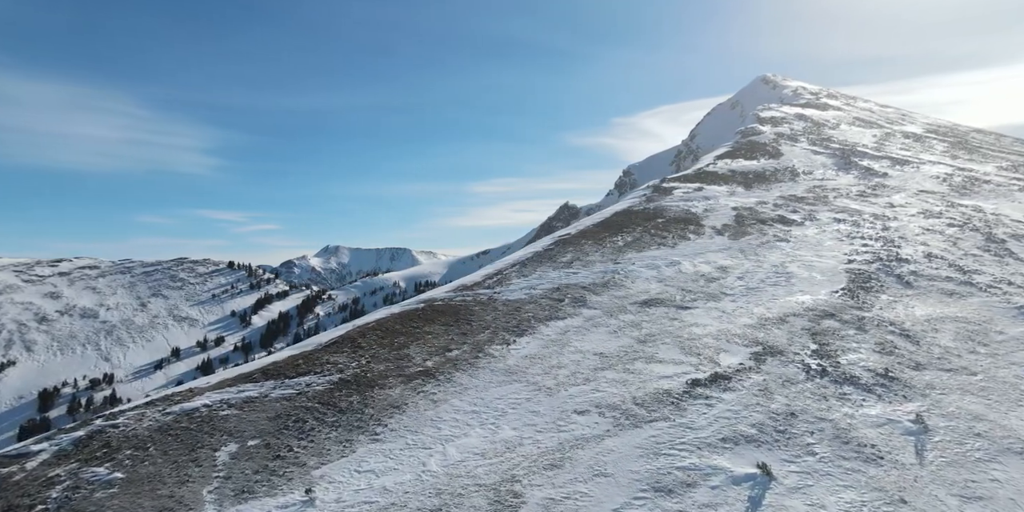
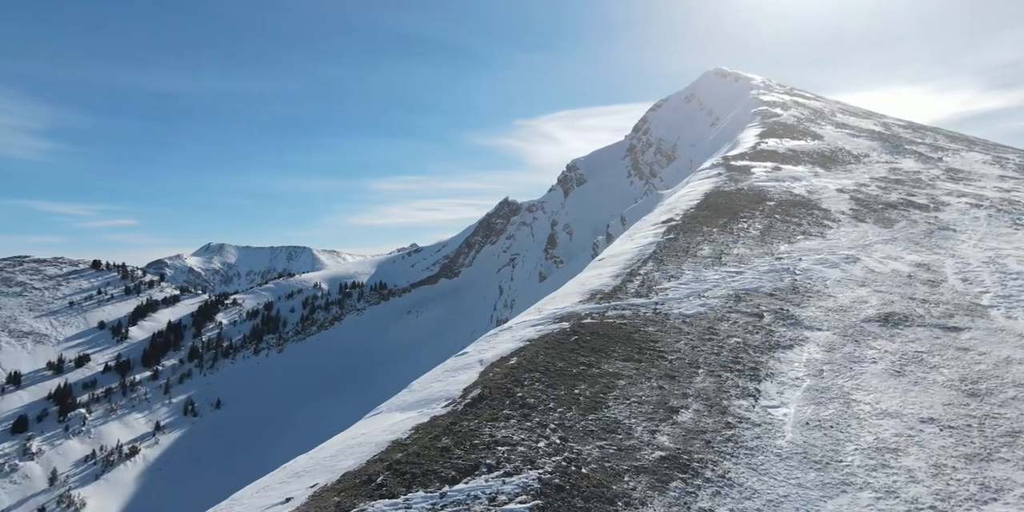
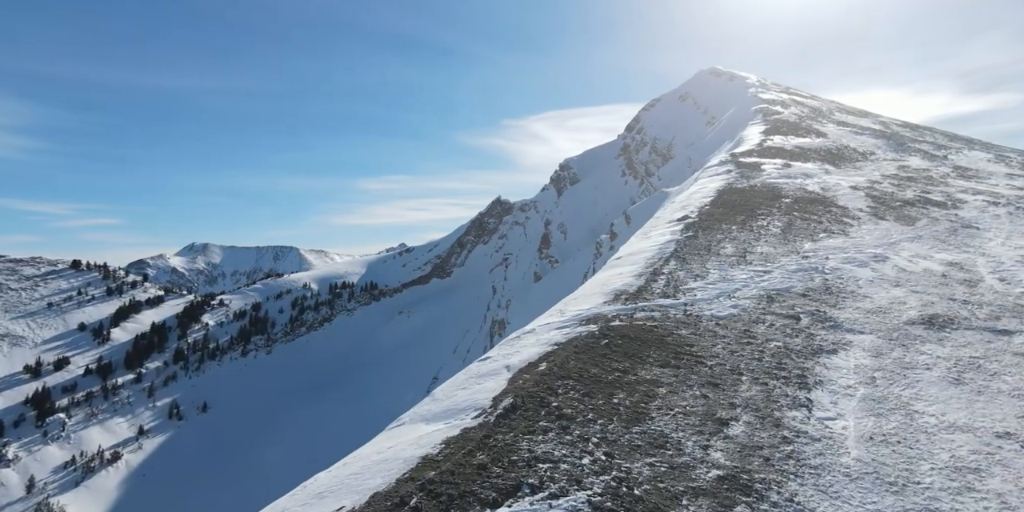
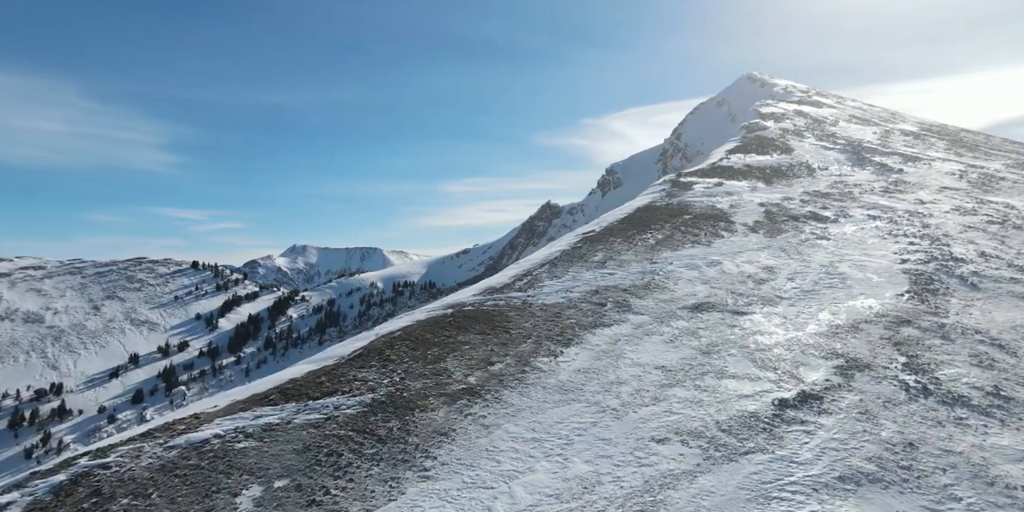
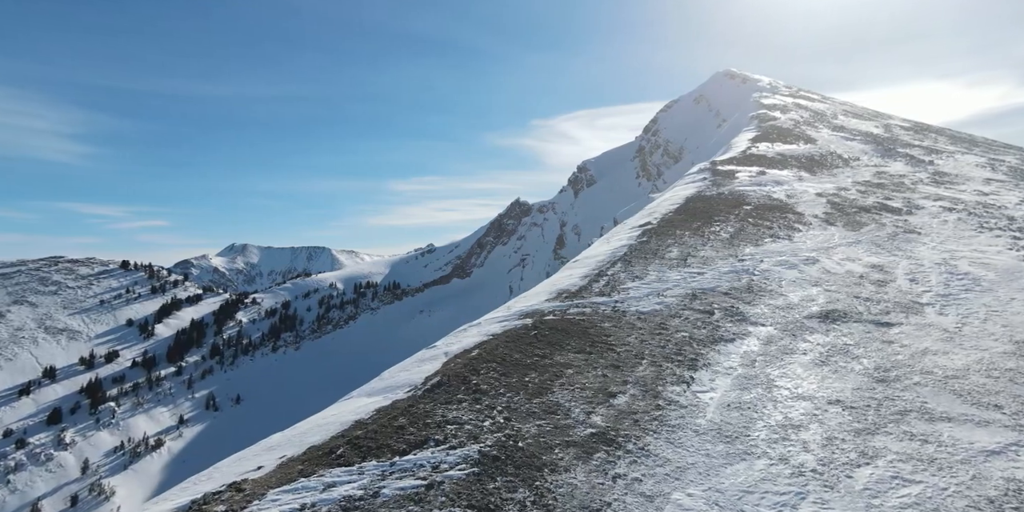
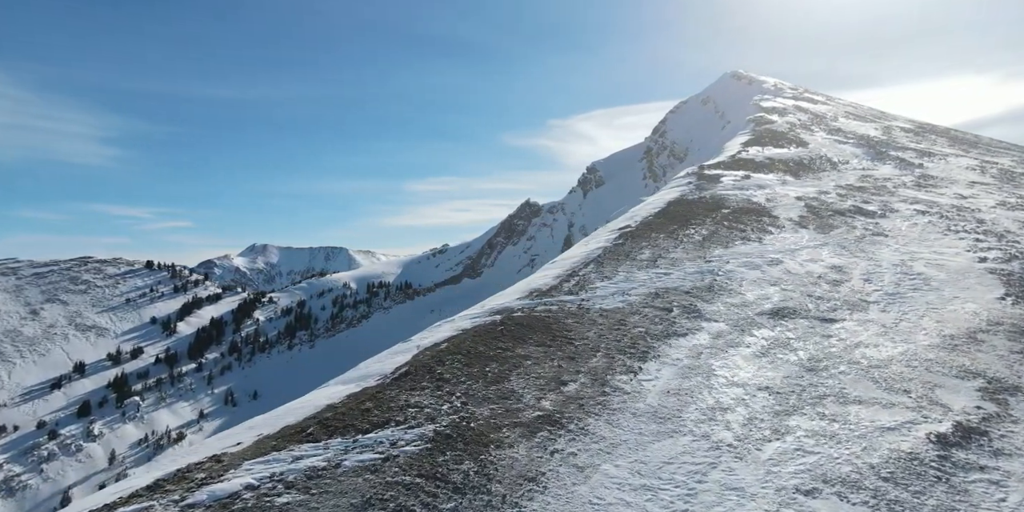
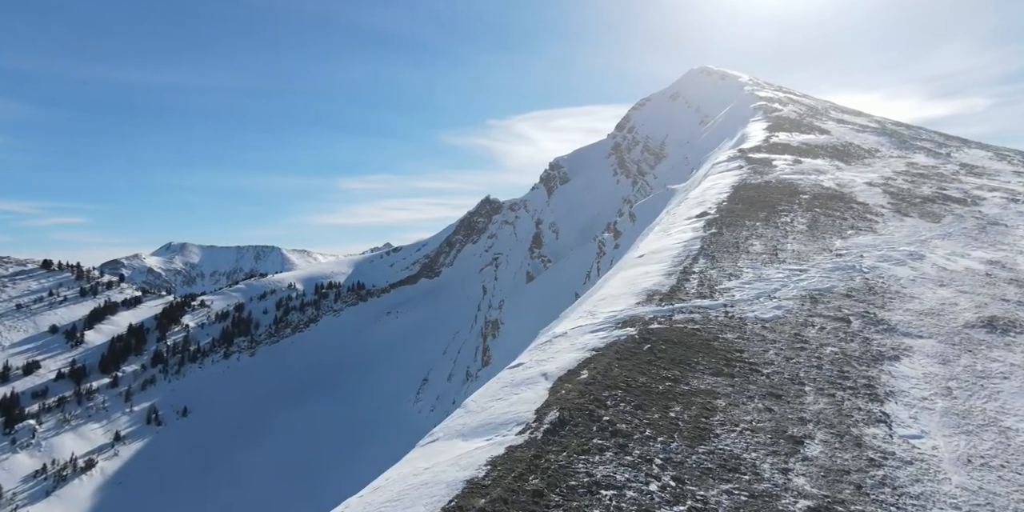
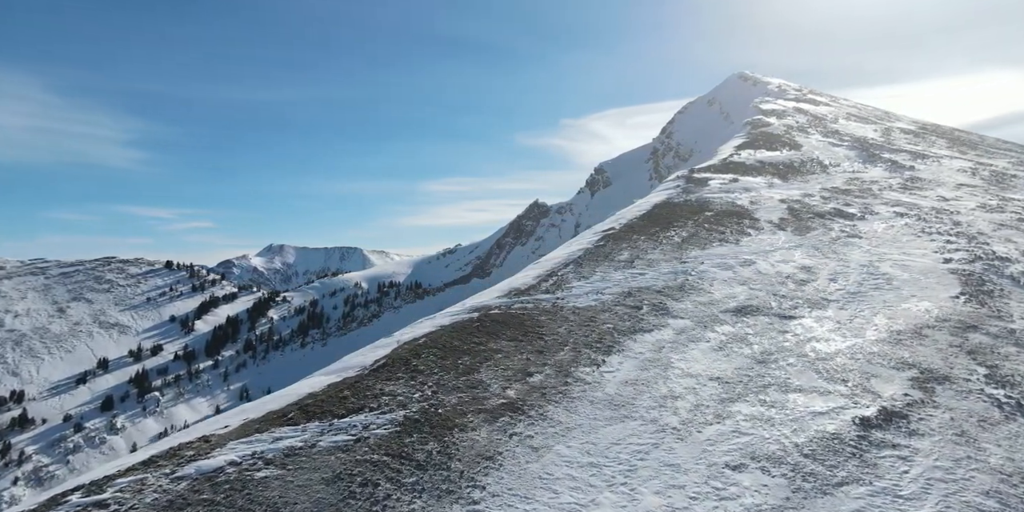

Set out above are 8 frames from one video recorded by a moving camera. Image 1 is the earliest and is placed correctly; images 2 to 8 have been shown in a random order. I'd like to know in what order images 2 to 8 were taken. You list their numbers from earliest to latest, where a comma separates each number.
4, 8, 6, 5, 2, 3, 7
